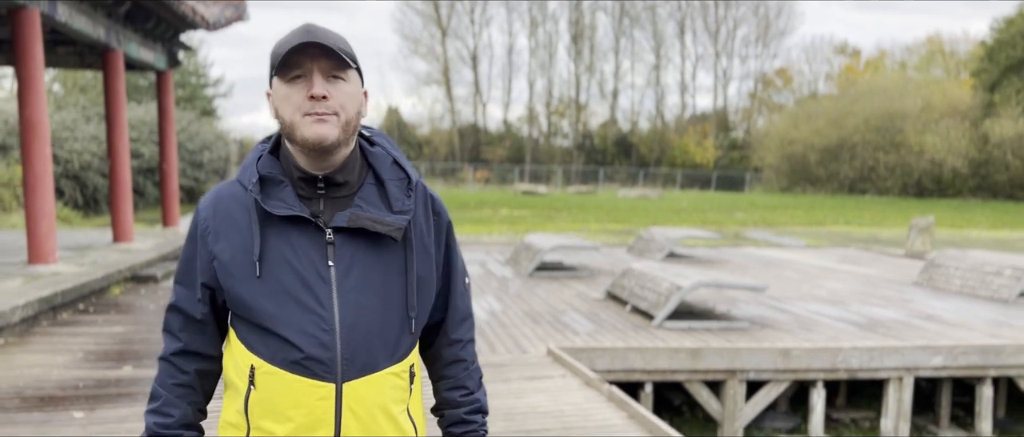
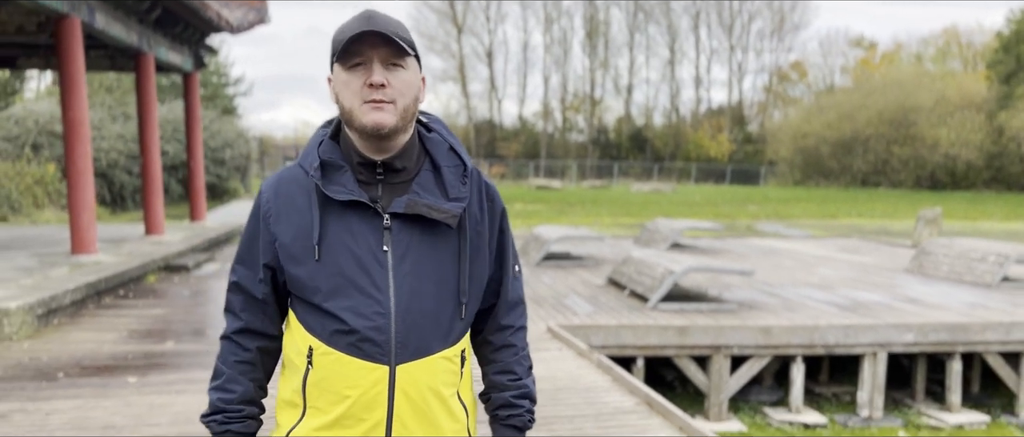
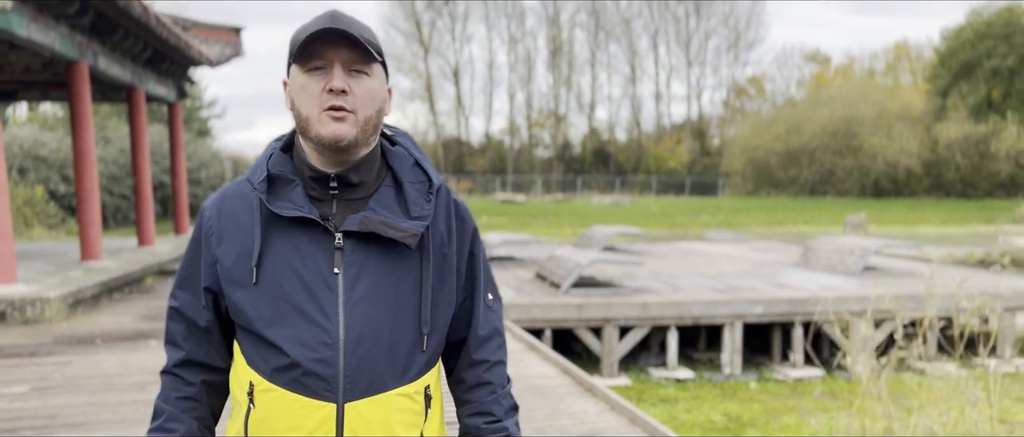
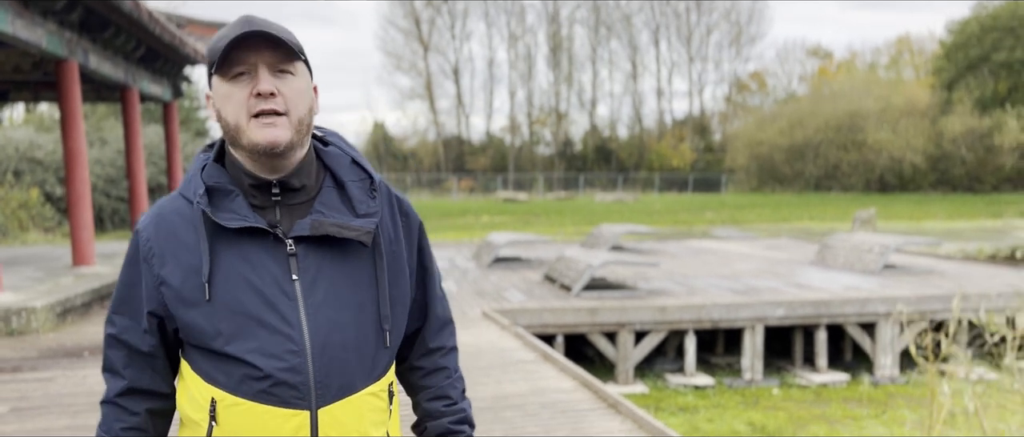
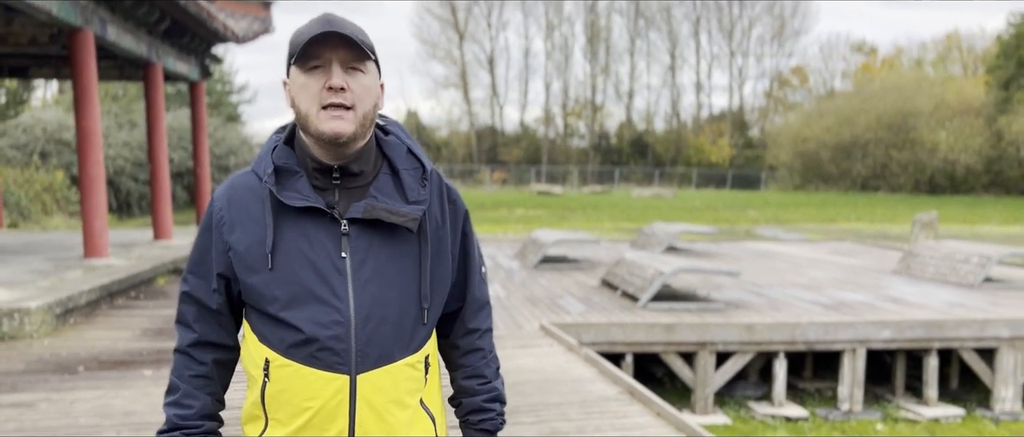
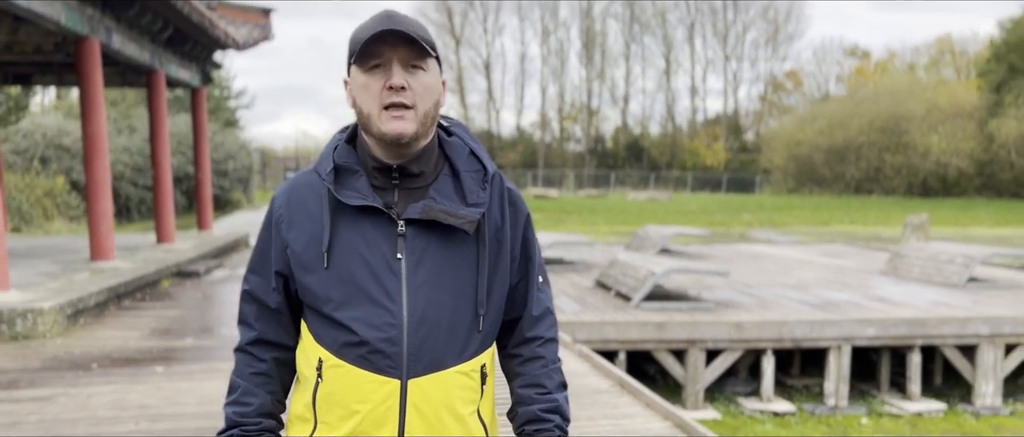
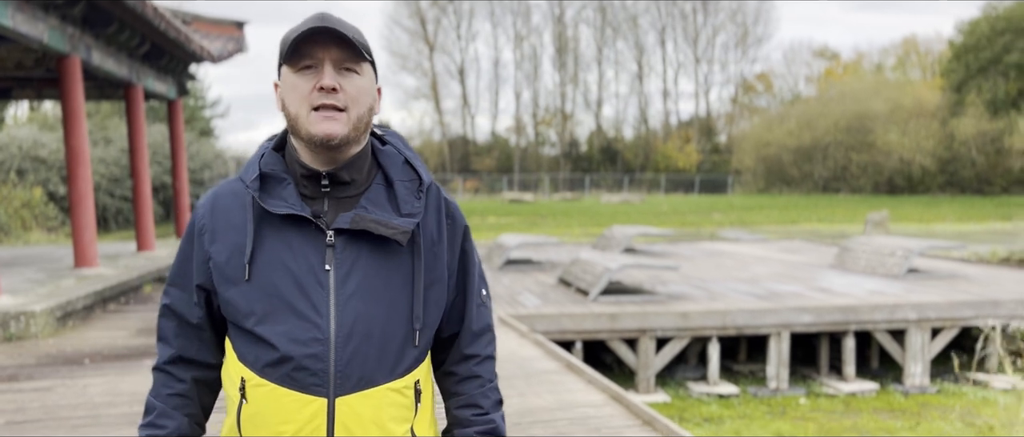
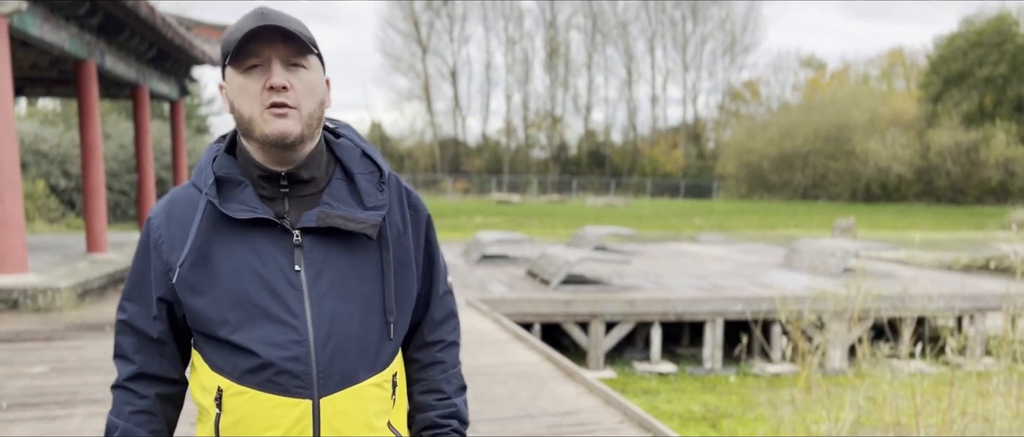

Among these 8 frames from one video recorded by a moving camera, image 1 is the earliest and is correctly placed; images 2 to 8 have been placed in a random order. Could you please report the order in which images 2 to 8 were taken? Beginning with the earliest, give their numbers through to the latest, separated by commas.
2, 5, 6, 7, 4, 3, 8
